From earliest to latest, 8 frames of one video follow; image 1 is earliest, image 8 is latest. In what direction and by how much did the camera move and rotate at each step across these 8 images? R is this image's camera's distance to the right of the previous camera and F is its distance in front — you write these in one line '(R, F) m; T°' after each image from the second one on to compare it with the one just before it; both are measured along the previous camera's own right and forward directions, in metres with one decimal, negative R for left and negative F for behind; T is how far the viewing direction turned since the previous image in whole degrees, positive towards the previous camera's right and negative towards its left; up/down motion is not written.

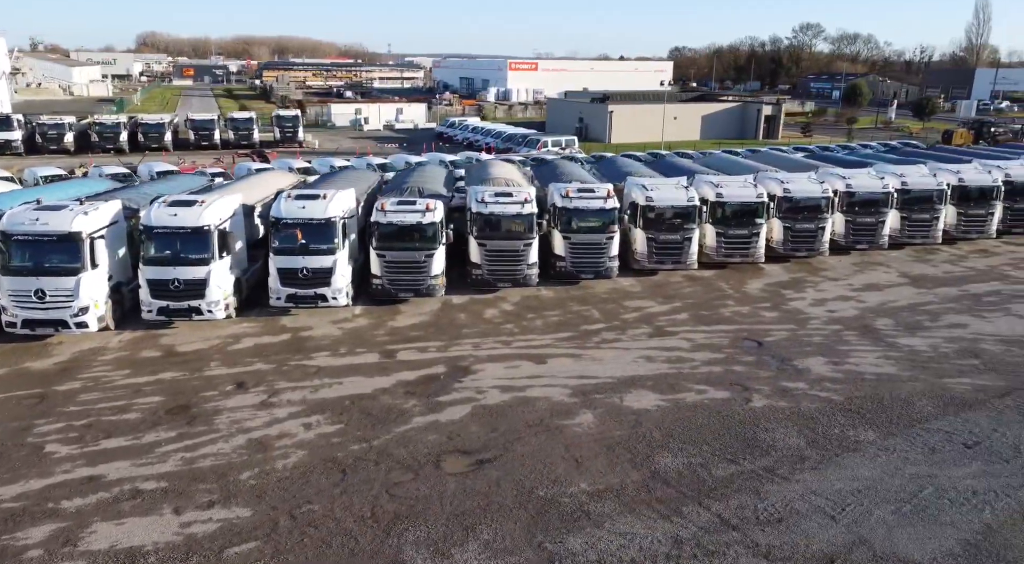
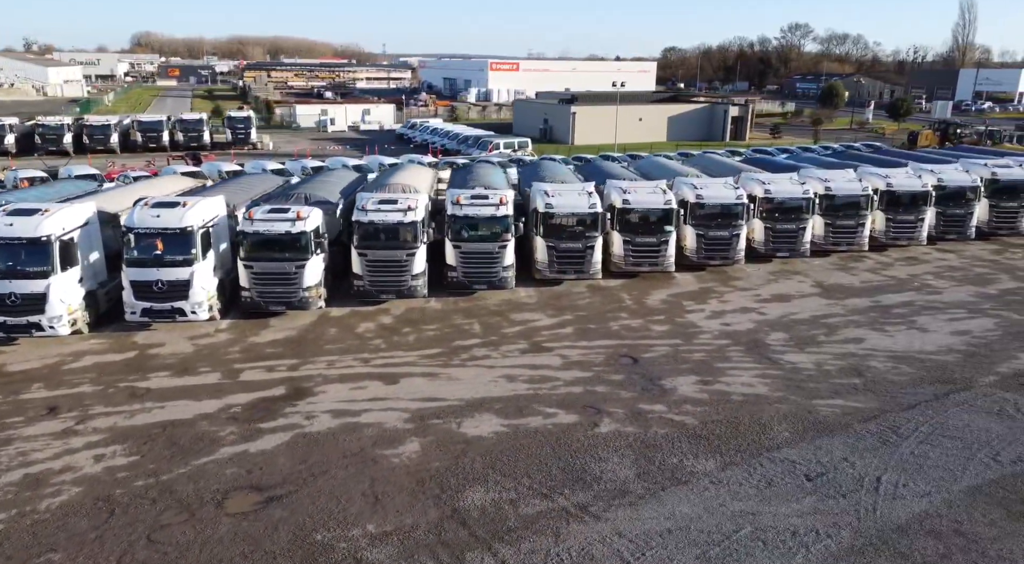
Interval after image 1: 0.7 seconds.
(+2.3, +0.7) m; 0°
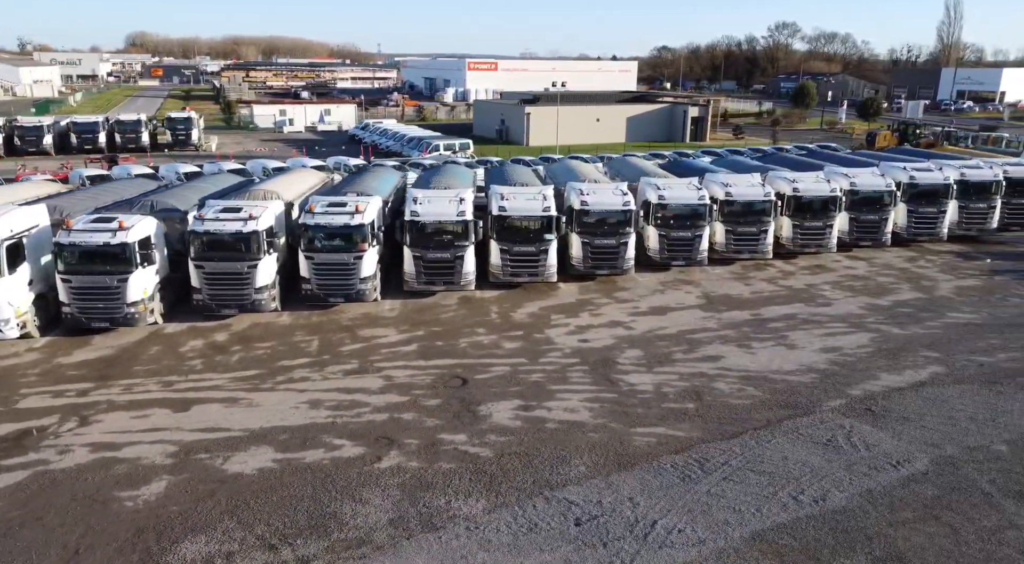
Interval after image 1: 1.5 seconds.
(+2.8, +0.9) m; 0°
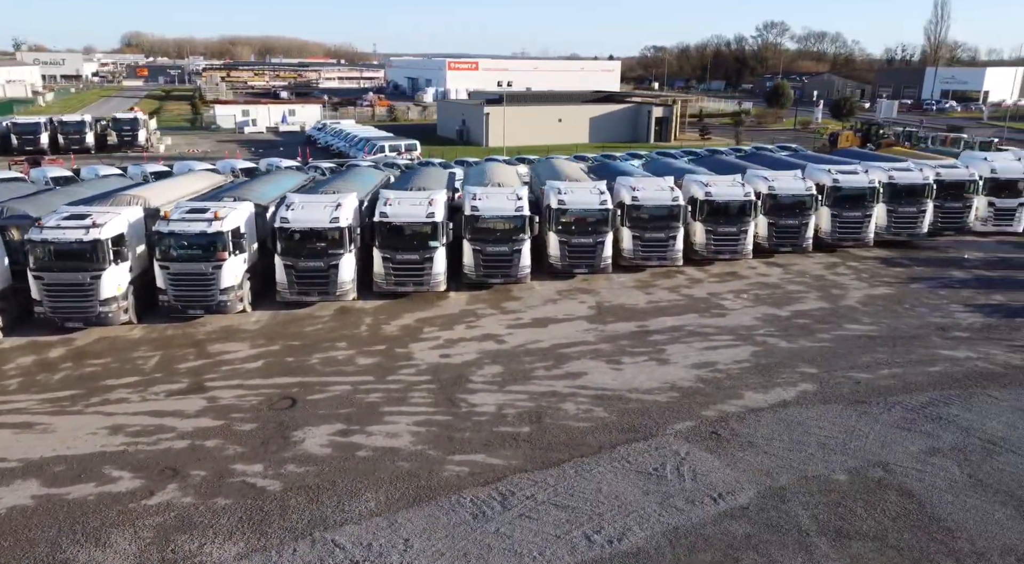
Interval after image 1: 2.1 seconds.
(+2.4, +0.8) m; 0°
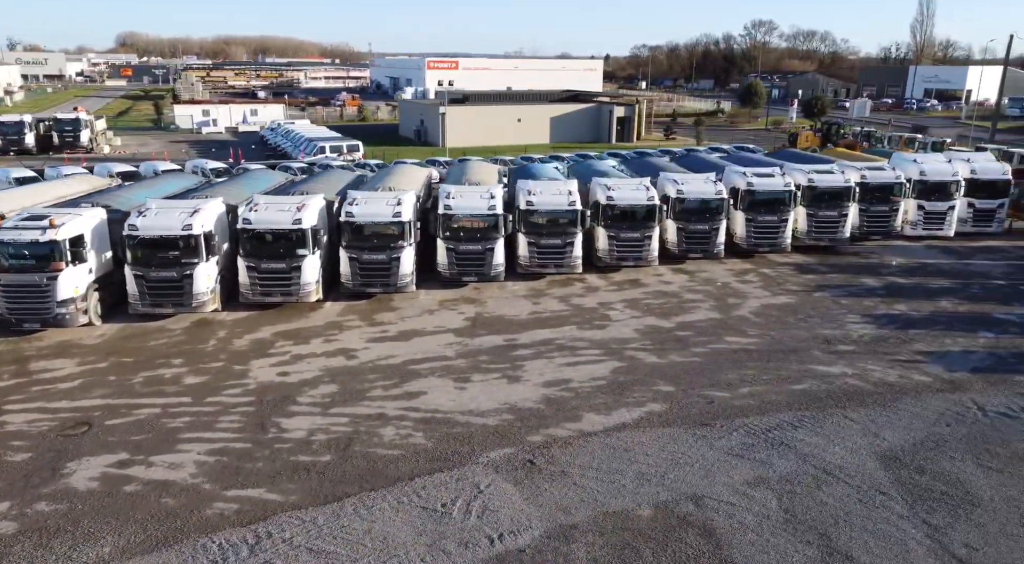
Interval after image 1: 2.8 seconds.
(+2.6, +0.8) m; 0°
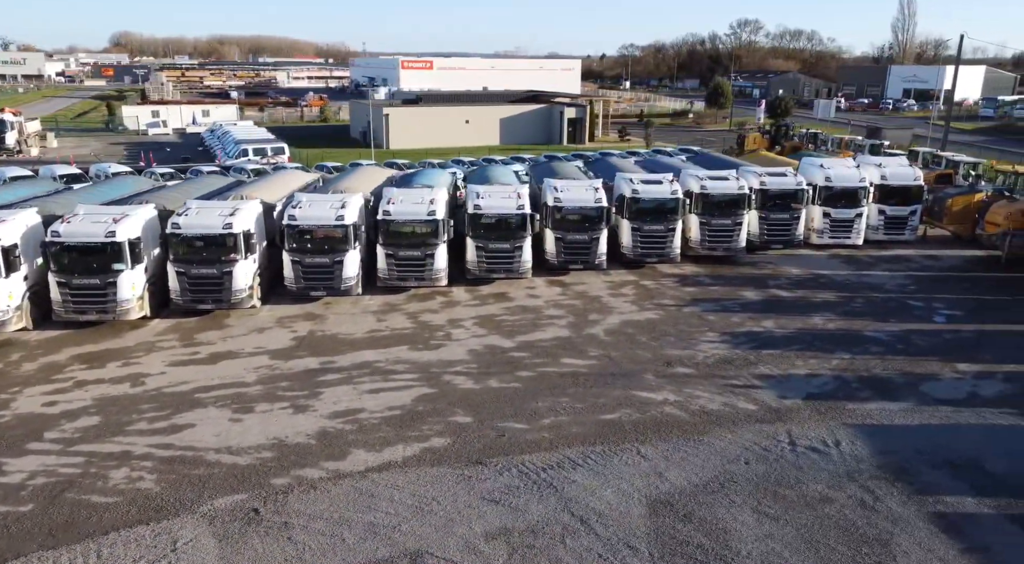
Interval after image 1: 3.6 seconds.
(+3.2, +1.0) m; 0°
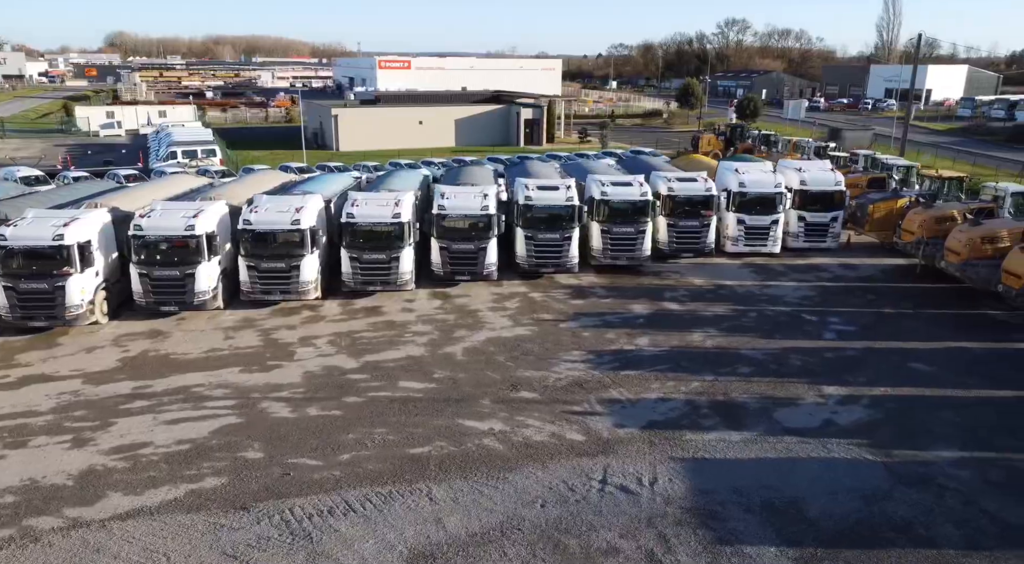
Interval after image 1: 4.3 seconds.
(+2.7, +1.0) m; 0°
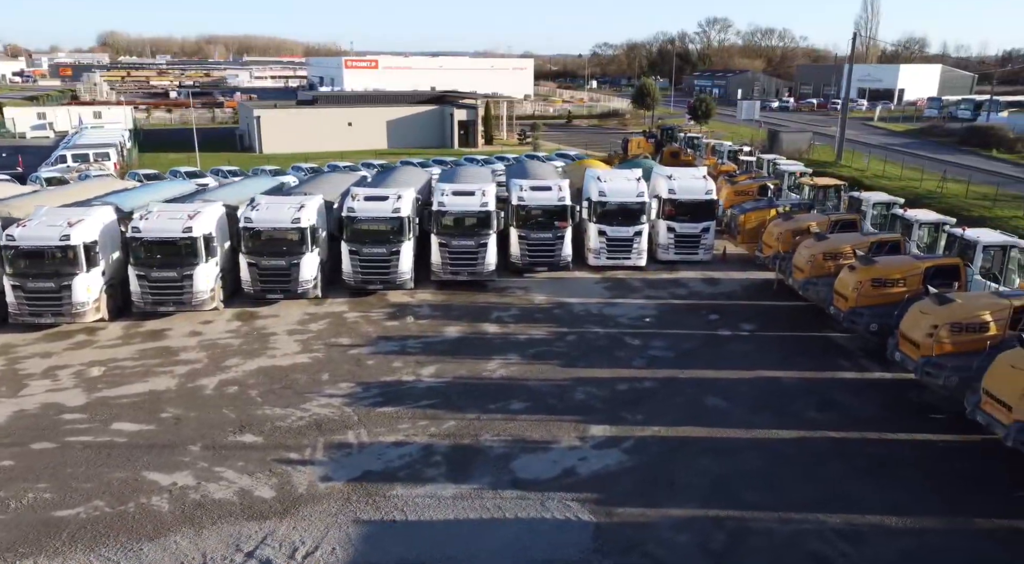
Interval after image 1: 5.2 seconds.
(+4.0, +1.4) m; +1°
